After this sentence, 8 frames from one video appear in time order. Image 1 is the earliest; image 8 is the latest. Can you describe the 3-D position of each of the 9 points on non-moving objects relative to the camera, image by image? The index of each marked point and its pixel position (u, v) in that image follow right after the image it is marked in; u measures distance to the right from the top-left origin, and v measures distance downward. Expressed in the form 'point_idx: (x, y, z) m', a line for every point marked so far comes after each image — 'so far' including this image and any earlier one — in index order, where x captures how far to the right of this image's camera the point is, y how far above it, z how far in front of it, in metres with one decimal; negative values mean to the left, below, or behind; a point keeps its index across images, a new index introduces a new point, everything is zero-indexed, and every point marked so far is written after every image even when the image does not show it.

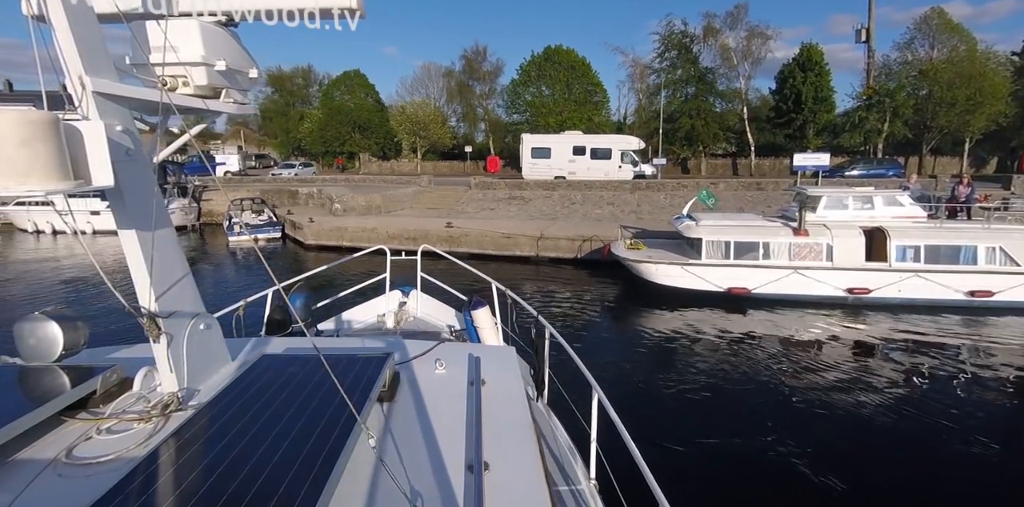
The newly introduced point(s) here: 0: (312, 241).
0: (-7.8, +0.4, +18.7) m
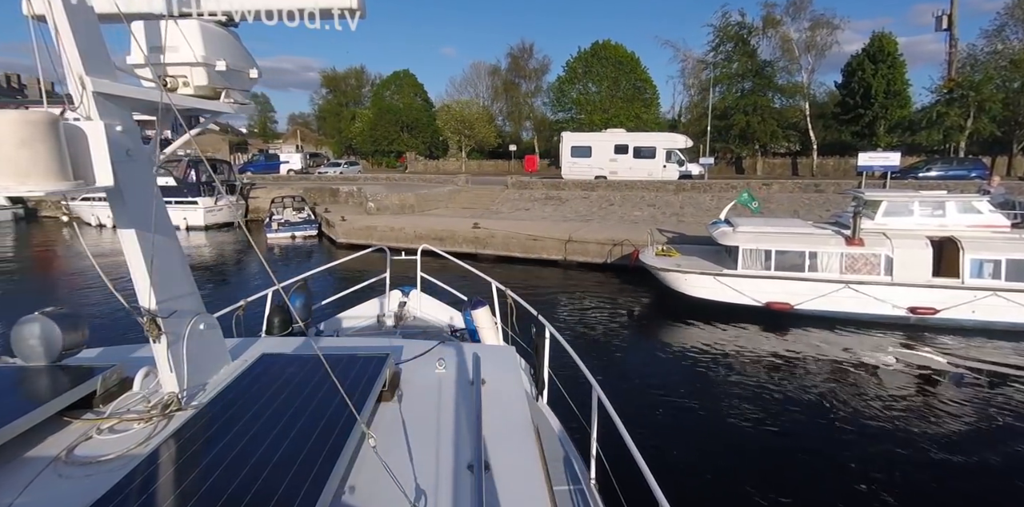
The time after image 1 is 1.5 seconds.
0: (-6.6, +0.5, +18.9) m
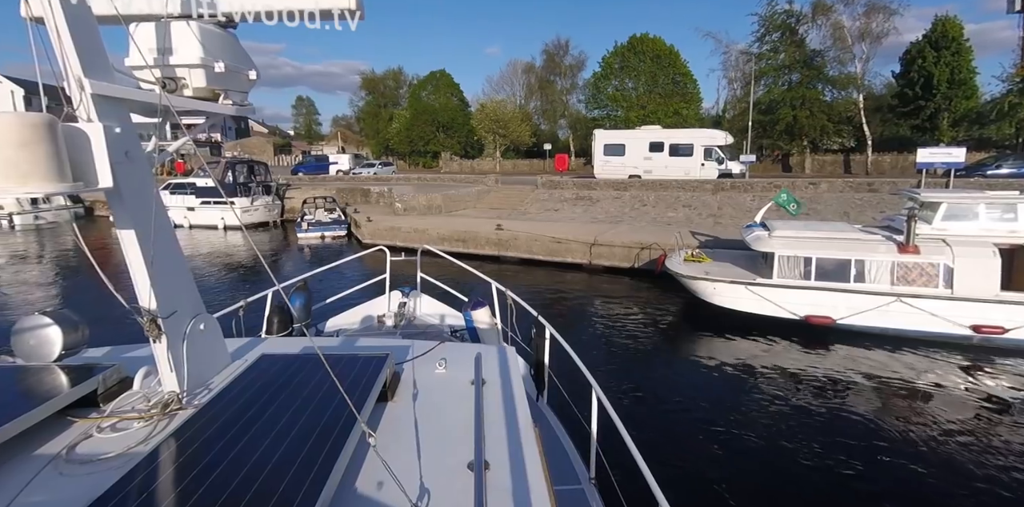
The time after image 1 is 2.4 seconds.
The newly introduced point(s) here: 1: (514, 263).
0: (-5.5, +0.5, +18.9) m
1: (-0.1, -0.4, +16.3) m
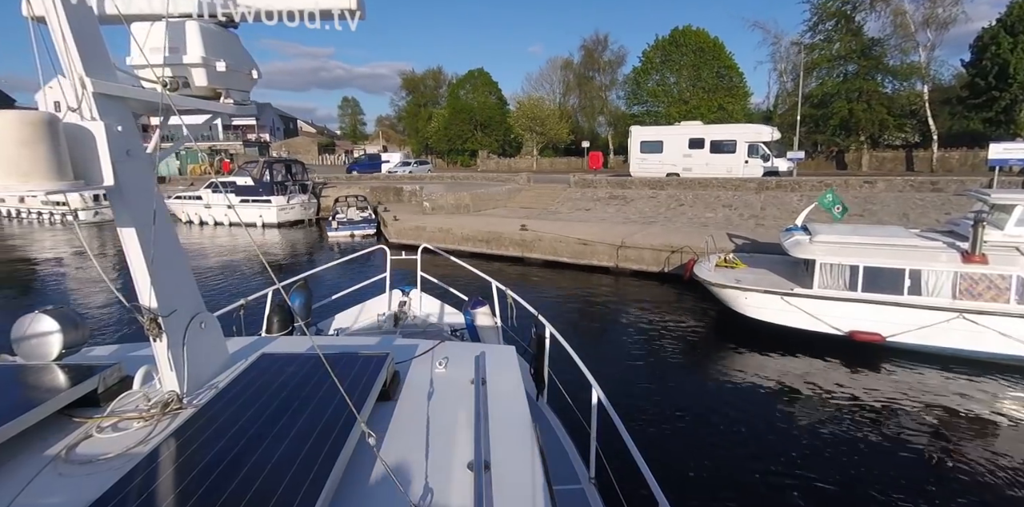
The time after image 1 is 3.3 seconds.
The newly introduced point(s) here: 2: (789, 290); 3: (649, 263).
0: (-4.4, +0.5, +18.8) m
1: (+0.7, -0.4, +15.8) m
2: (+5.7, -0.8, +10.2) m
3: (+3.9, -0.3, +14.1) m
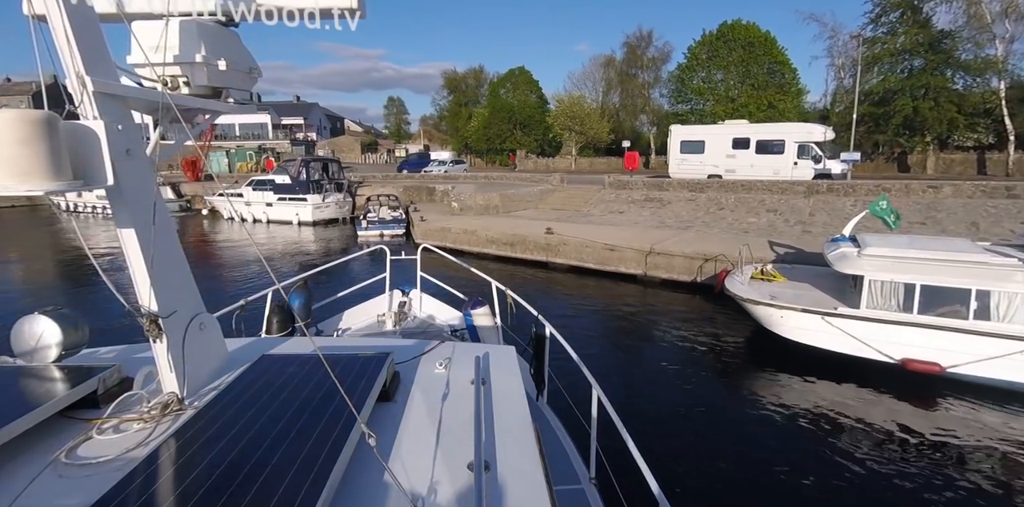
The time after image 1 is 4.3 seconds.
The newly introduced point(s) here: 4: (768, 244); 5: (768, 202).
0: (-3.3, +0.5, +18.7) m
1: (+1.6, -0.5, +15.3) m
2: (+6.0, -1.0, +9.3) m
3: (+4.5, -0.5, +13.3) m
4: (+7.1, +0.3, +13.9) m
5: (+9.2, +1.9, +18.0) m
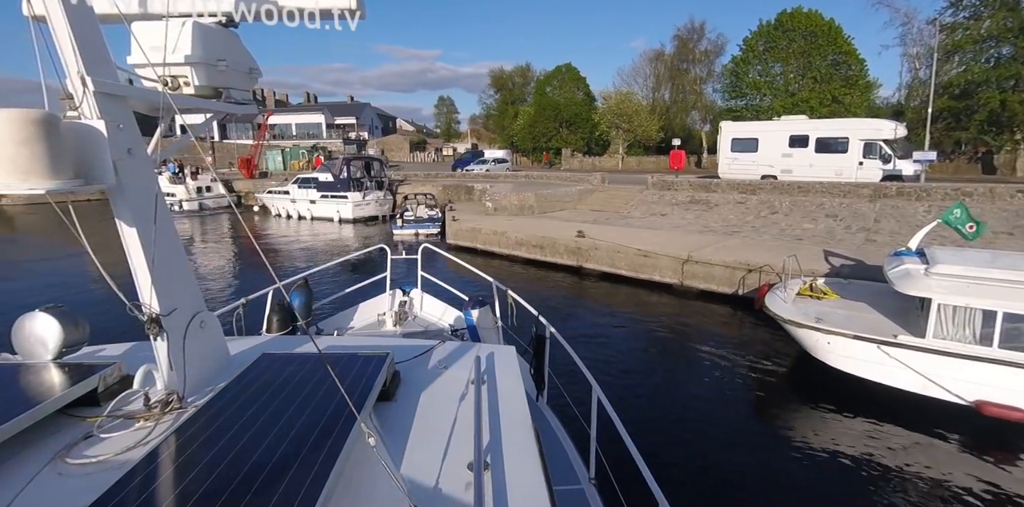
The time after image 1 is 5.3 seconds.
0: (-2.0, +0.5, +18.4) m
1: (+2.5, -0.6, +14.6) m
2: (+6.4, -1.2, +8.2) m
3: (+5.3, -0.7, +12.3) m
4: (+7.9, 0.0, +12.6) m
5: (+10.4, +1.6, +16.6) m
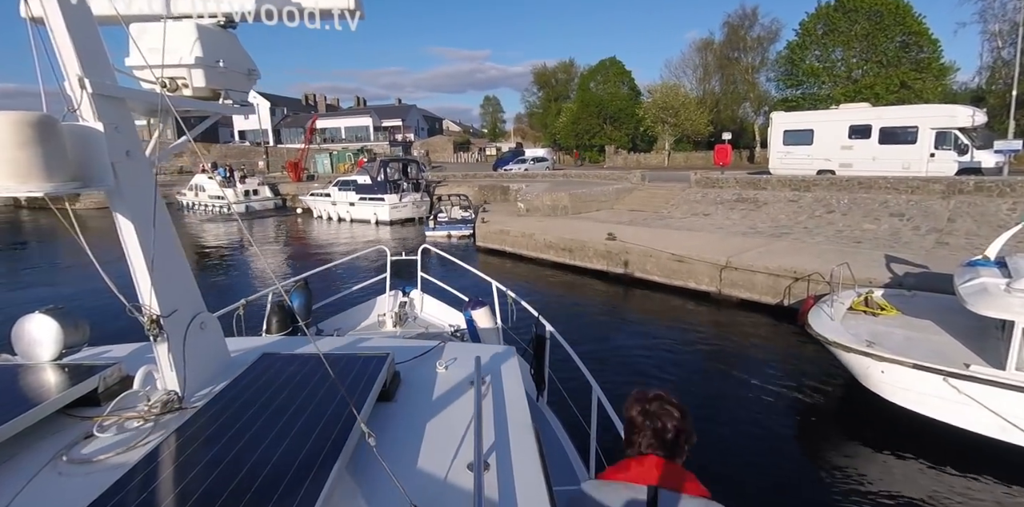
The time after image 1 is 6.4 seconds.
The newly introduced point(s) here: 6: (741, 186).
0: (-0.8, +0.4, +18.1) m
1: (+3.3, -0.7, +13.8) m
2: (+6.6, -1.3, +7.1) m
3: (+5.9, -0.8, +11.3) m
4: (+8.5, -0.1, +11.3) m
5: (+11.4, +1.5, +15.0) m
6: (+8.5, +2.5, +18.5) m
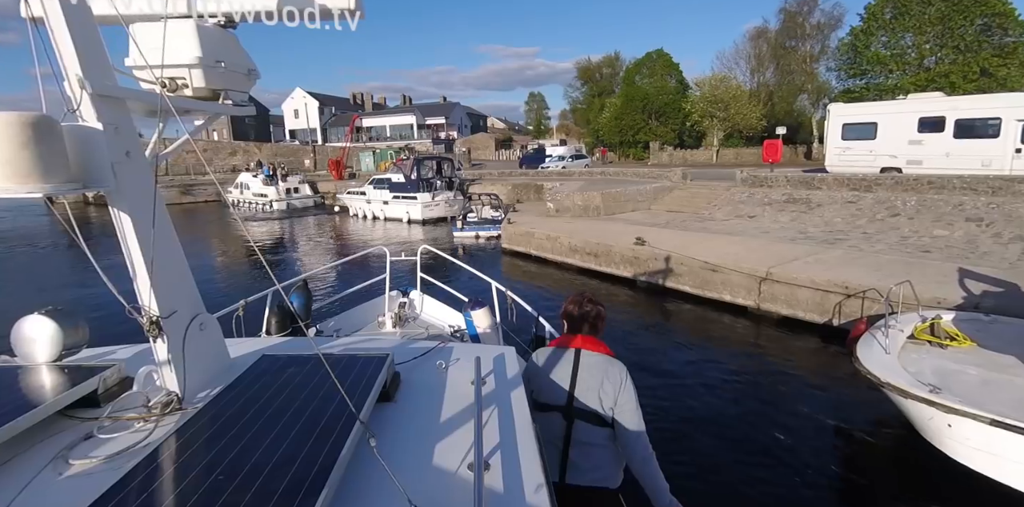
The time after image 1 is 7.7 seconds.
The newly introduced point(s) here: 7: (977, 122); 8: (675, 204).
0: (+0.2, +0.4, +17.4) m
1: (+4.0, -0.9, +12.8) m
2: (+6.6, -1.5, +5.9) m
3: (+6.3, -0.9, +10.1) m
4: (+8.9, -0.3, +9.9) m
5: (+12.2, +1.3, +13.3) m
6: (+9.6, +2.3, +17.1) m
7: (+16.9, +4.8, +18.2) m
8: (+6.1, +1.9, +18.7) m
